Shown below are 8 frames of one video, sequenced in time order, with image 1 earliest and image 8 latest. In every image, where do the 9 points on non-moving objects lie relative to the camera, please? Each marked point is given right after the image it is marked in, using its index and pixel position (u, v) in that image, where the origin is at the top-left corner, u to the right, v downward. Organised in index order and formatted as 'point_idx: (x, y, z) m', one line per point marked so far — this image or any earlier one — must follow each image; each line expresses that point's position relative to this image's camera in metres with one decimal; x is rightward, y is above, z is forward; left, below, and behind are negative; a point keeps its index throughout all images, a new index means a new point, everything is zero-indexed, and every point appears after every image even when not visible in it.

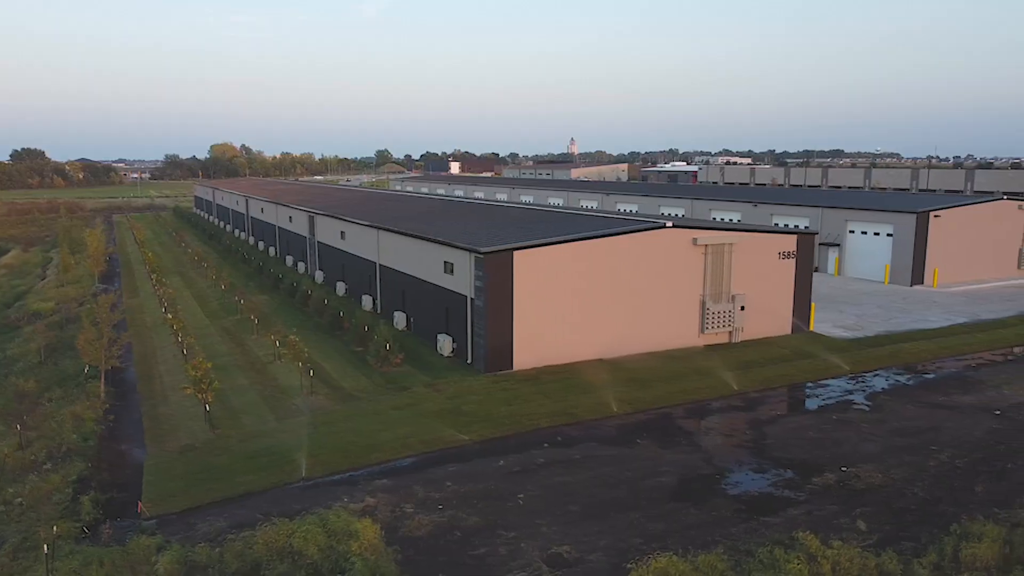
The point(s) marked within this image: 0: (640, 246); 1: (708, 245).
0: (+2.8, +1.0, +17.9) m
1: (+4.4, +1.0, +18.5) m
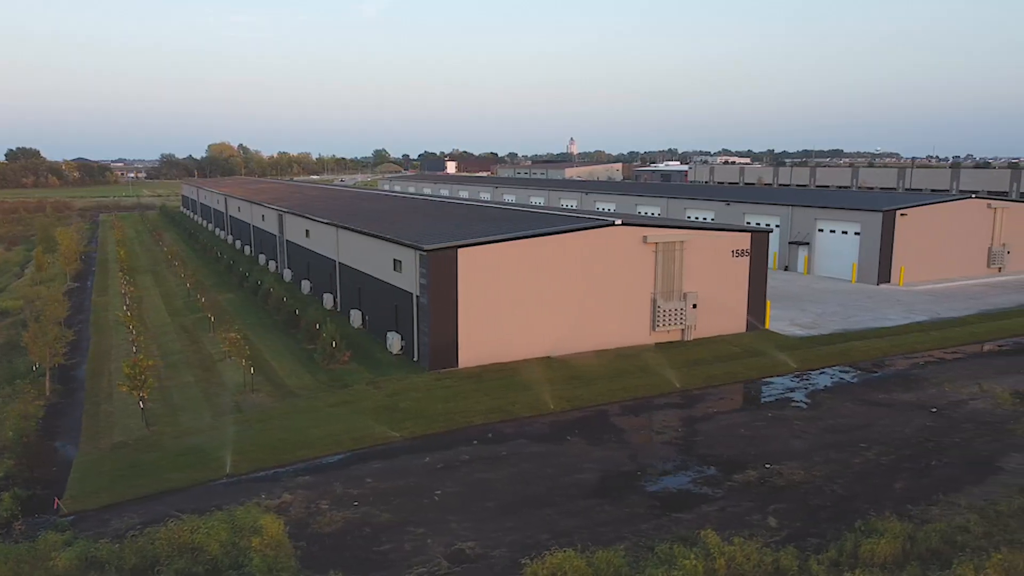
0: (+1.7, +1.0, +17.9) m
1: (+3.3, +1.0, +18.5) m
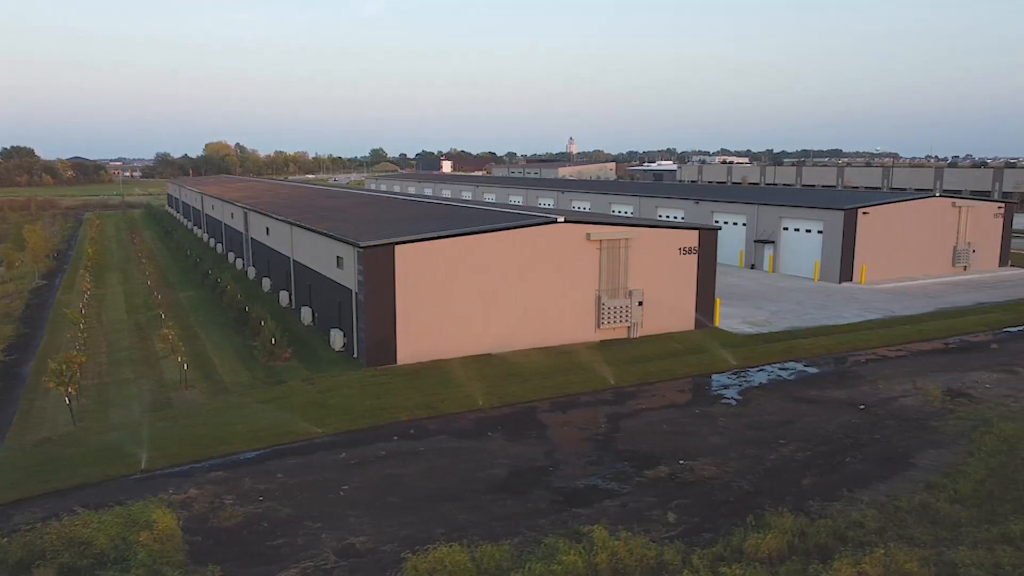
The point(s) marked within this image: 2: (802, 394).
0: (+0.4, +1.1, +17.9) m
1: (+2.0, +1.1, +18.5) m
2: (+5.5, -2.0, +15.3) m
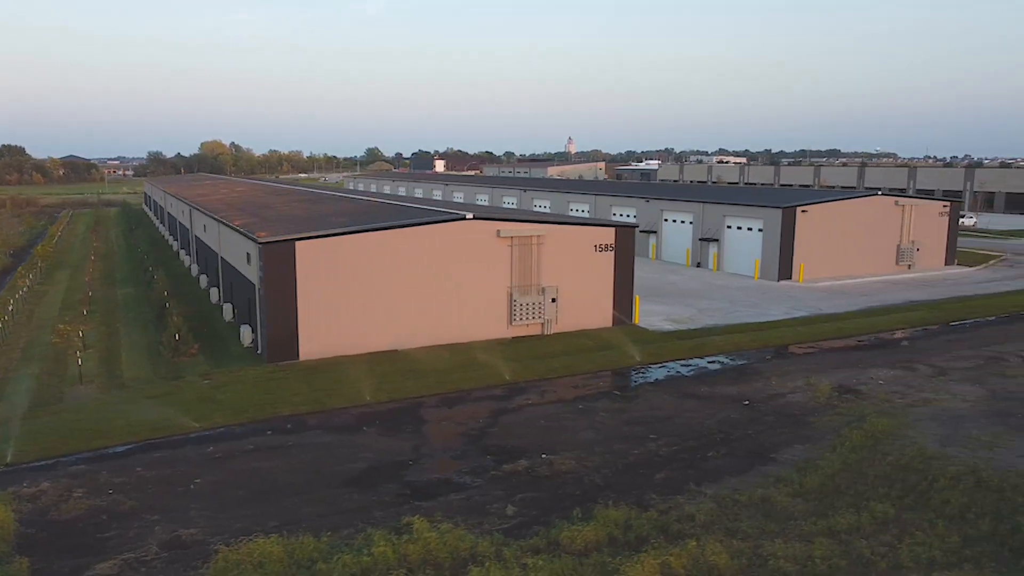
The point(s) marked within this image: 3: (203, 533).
0: (-1.7, +1.2, +17.9) m
1: (0.0, +1.2, +18.6) m
2: (+3.4, -1.9, +15.3) m
3: (-3.7, -2.9, +9.6) m
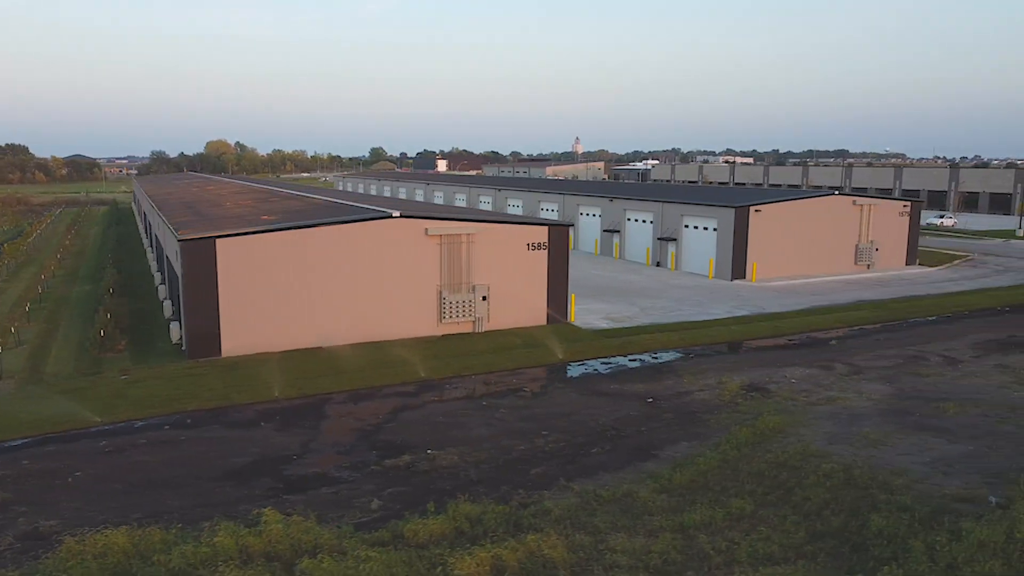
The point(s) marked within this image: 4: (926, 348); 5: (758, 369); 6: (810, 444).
0: (-3.3, +1.2, +18.0) m
1: (-1.7, +1.2, +18.7) m
2: (+1.7, -1.9, +15.4) m
3: (-5.5, -2.9, +9.8) m
4: (+9.3, -1.3, +18.1) m
5: (+5.0, -1.7, +16.3) m
6: (+4.6, -2.4, +12.4) m
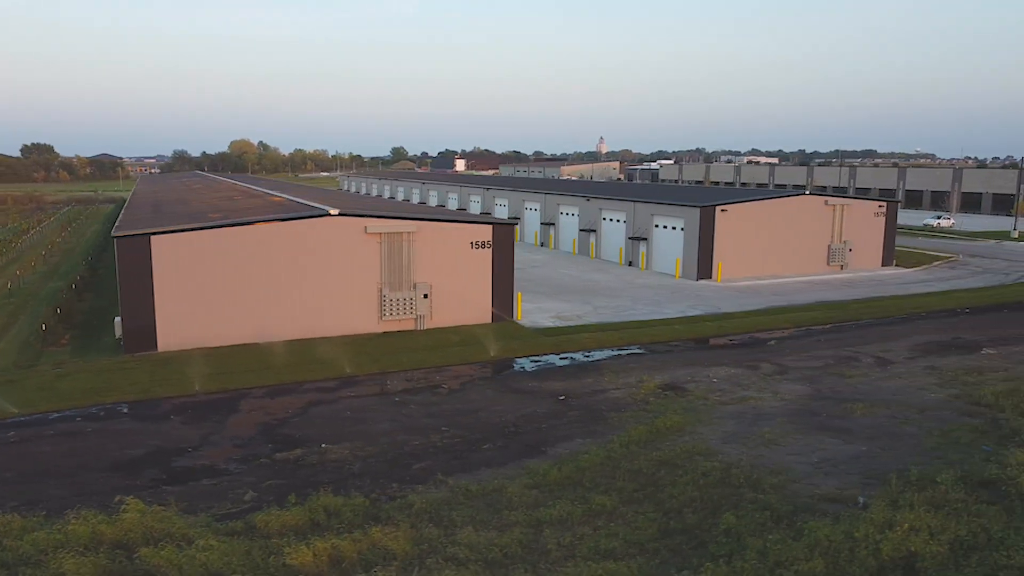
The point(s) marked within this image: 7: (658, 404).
0: (-4.8, +1.3, +18.3) m
1: (-3.1, +1.3, +18.9) m
2: (+0.2, -1.9, +15.5) m
3: (-7.2, -2.8, +10.1) m
4: (+7.8, -1.4, +18.0) m
5: (+3.5, -1.6, +16.3) m
6: (+2.9, -2.4, +12.4) m
7: (+2.6, -2.1, +14.3) m
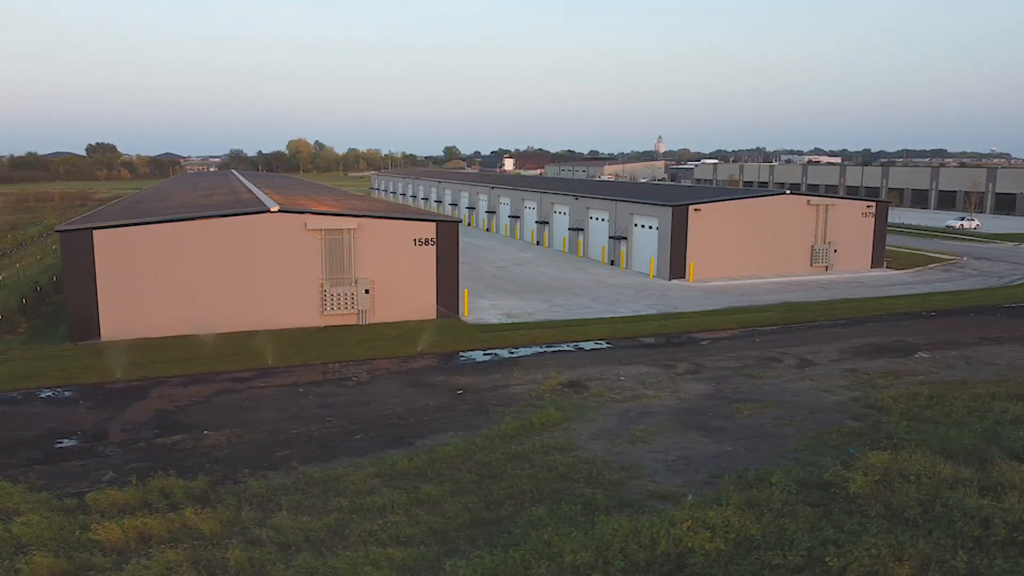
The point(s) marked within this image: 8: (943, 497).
0: (-6.3, +1.4, +18.9) m
1: (-4.6, +1.4, +19.4) m
2: (-1.6, -1.8, +15.8) m
3: (-9.4, -2.6, +10.9) m
4: (+6.2, -1.4, +17.7) m
5: (+1.7, -1.6, +16.4) m
6: (+0.9, -2.3, +12.5) m
7: (+0.7, -2.0, +14.4) m
8: (+5.2, -2.5, +9.6) m
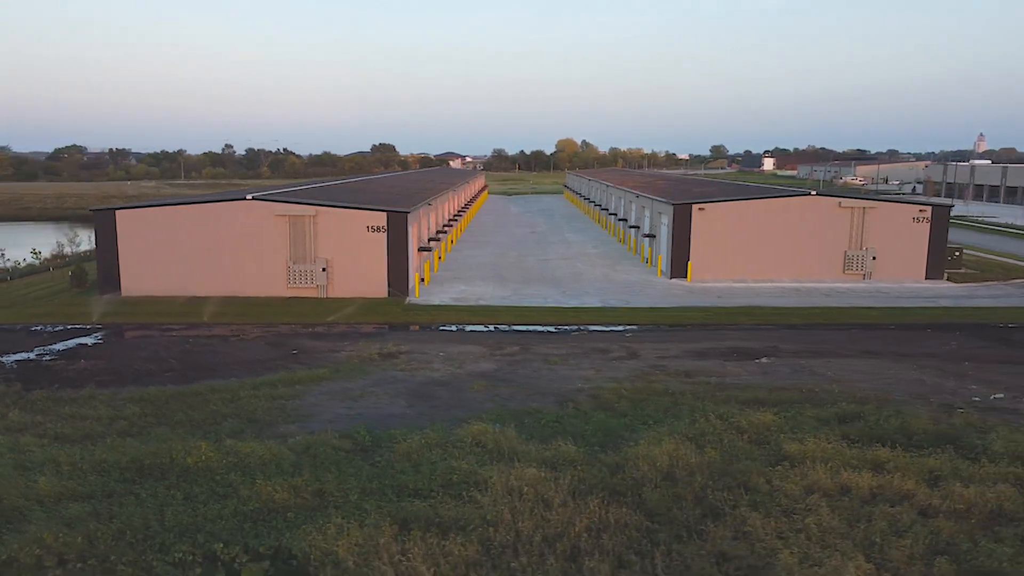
0: (-8.3, +2.2, +23.2) m
1: (-6.5, +2.1, +23.1) m
2: (-5.1, -1.2, +18.7) m
3: (-14.0, -1.6, +16.8) m
4: (+2.9, -1.3, +17.9) m
5: (-1.7, -1.2, +18.2) m
6: (-3.8, -1.9, +14.8) m
7: (-3.4, -1.6, +16.7) m
8: (-0.8, -2.3, +10.7) m
